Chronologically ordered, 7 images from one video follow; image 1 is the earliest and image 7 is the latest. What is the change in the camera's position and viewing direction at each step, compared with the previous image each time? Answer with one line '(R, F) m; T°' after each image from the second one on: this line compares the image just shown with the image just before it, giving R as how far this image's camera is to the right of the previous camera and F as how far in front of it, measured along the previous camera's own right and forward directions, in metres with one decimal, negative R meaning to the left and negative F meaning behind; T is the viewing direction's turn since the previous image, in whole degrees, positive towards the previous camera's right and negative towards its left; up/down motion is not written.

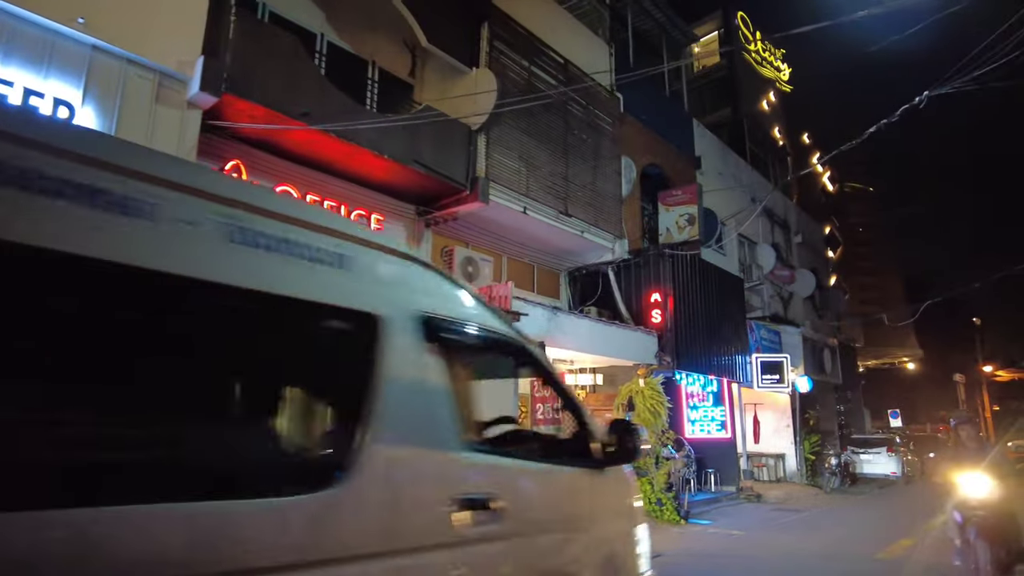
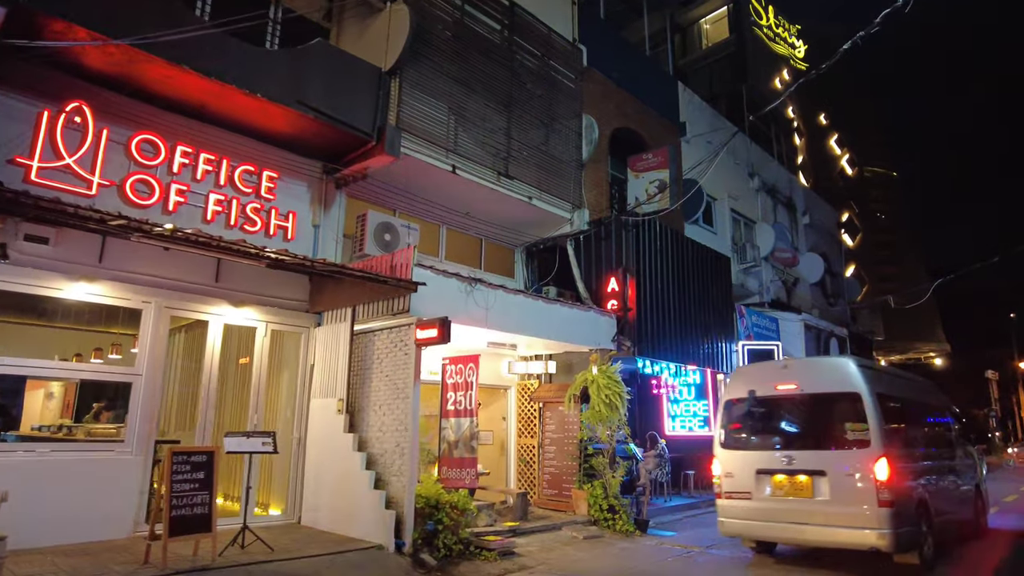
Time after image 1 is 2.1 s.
(+1.5, +1.6) m; -2°
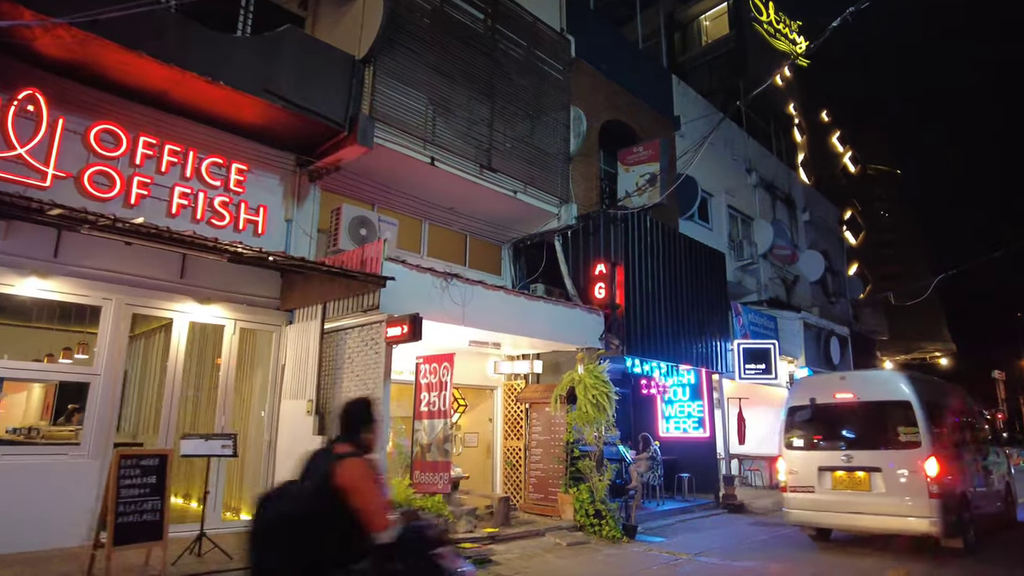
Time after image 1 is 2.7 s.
(+0.3, +0.4) m; 0°
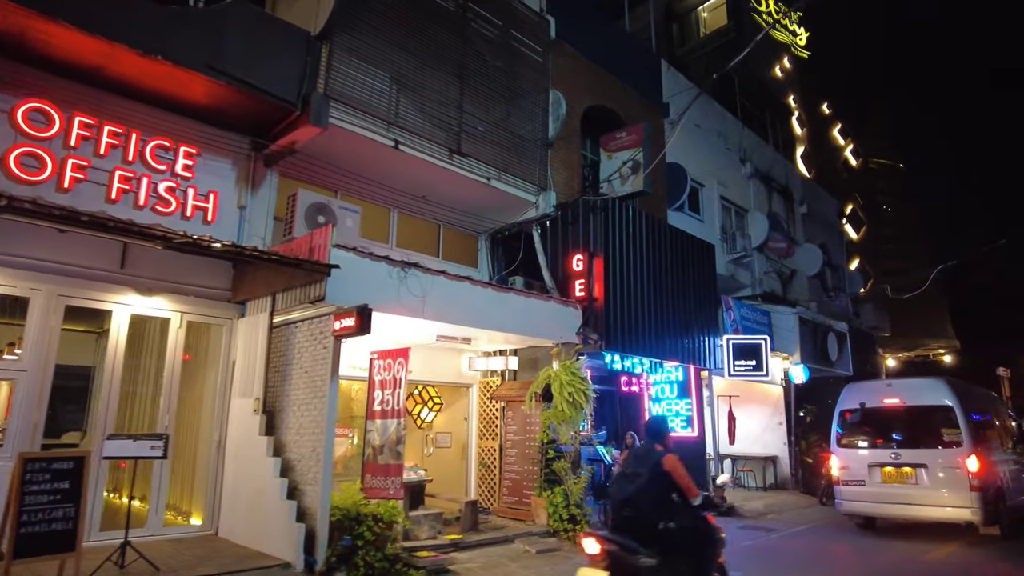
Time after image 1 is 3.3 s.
(+0.5, +0.6) m; 0°
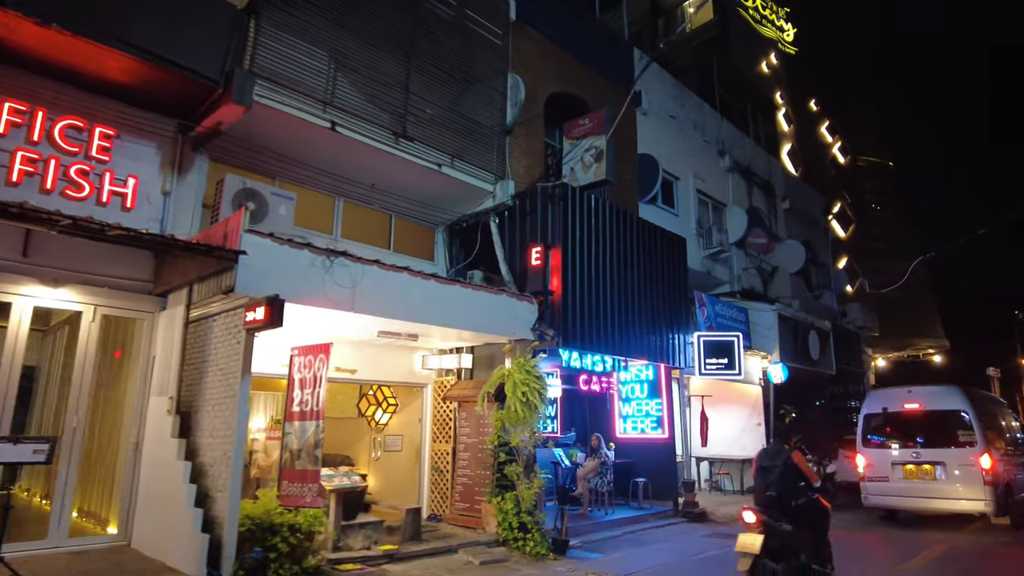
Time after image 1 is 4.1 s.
(+0.6, +0.6) m; 0°
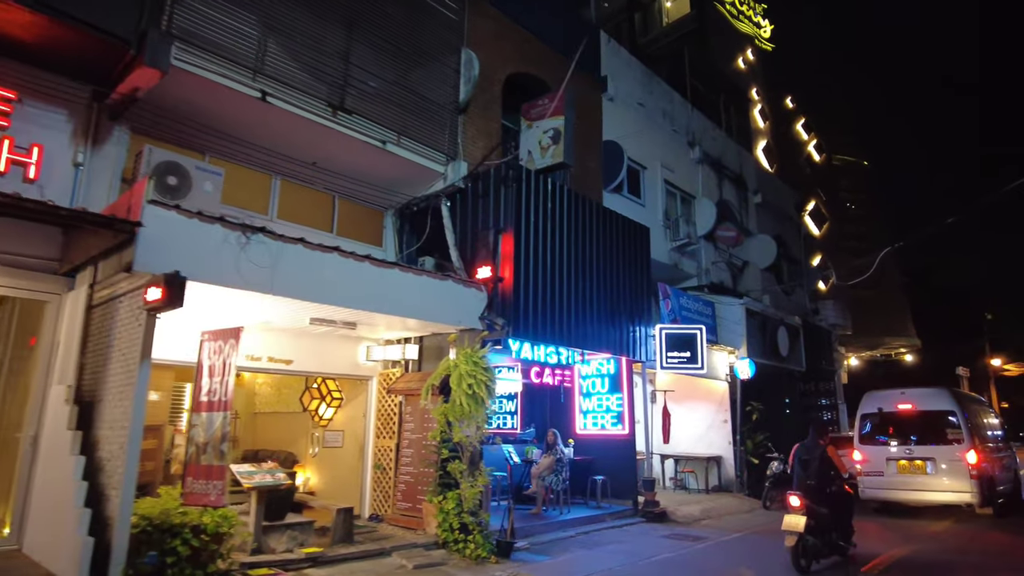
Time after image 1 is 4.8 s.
(+0.5, +0.5) m; +2°
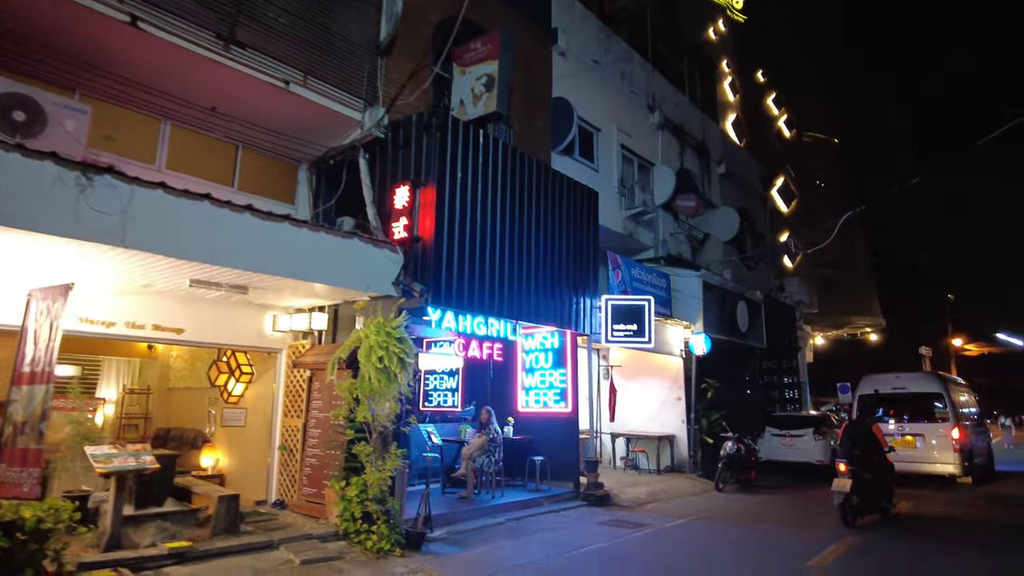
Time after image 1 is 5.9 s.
(+0.7, +0.9) m; +2°
